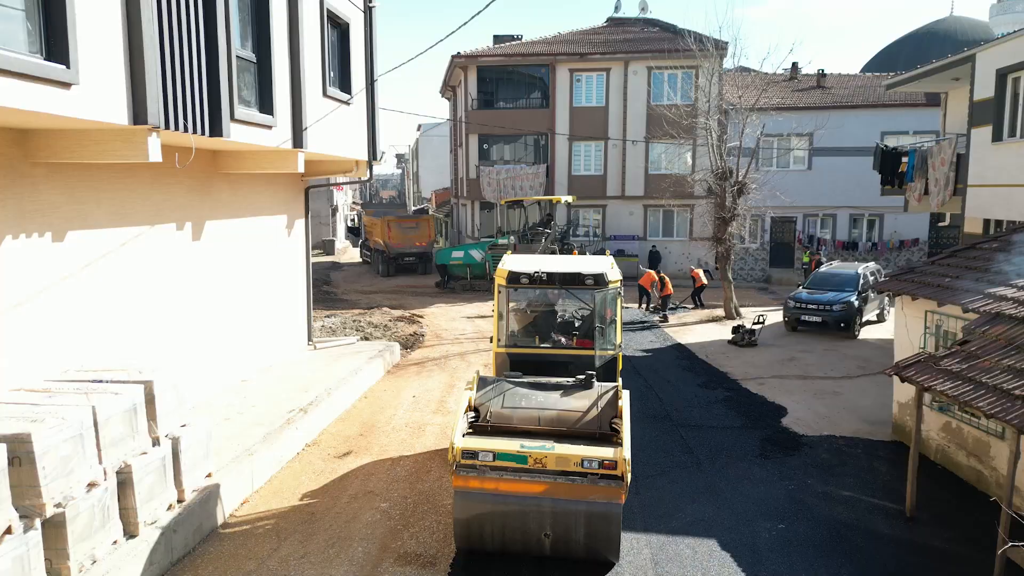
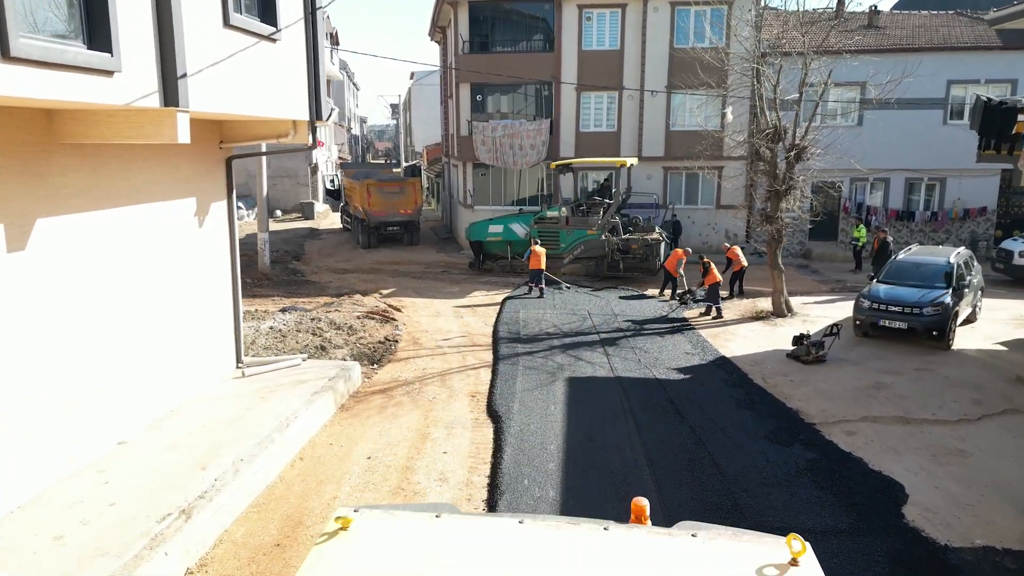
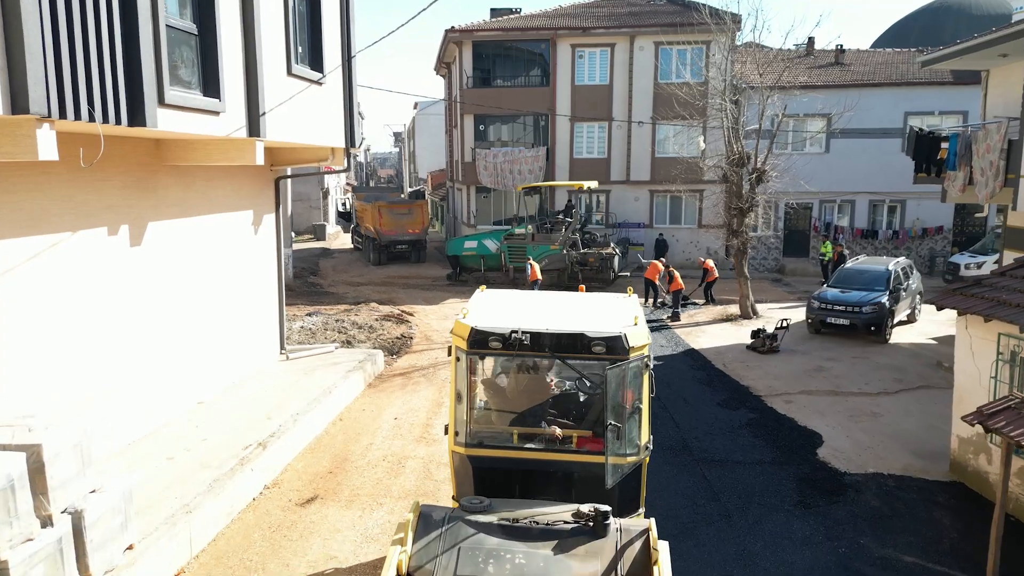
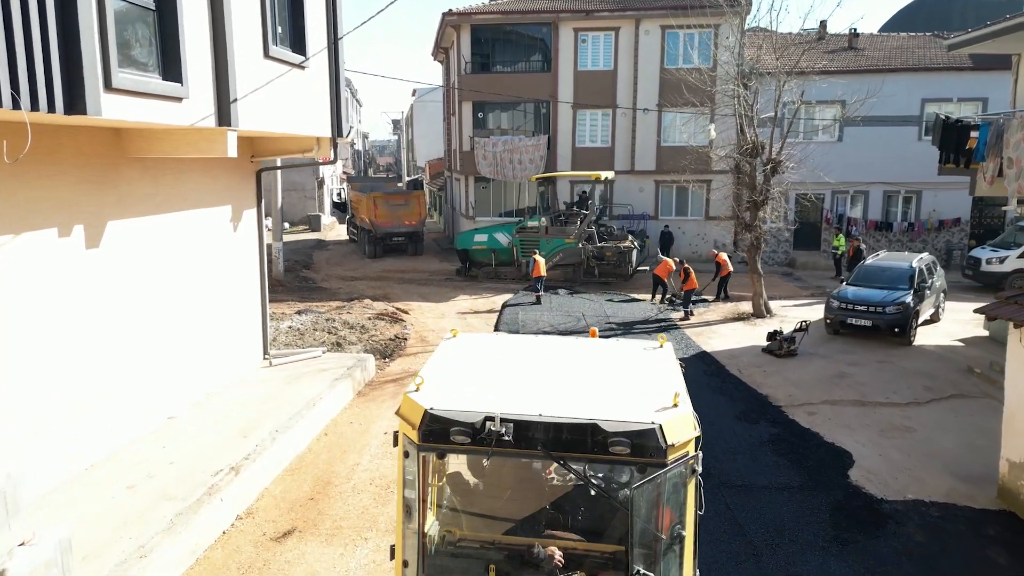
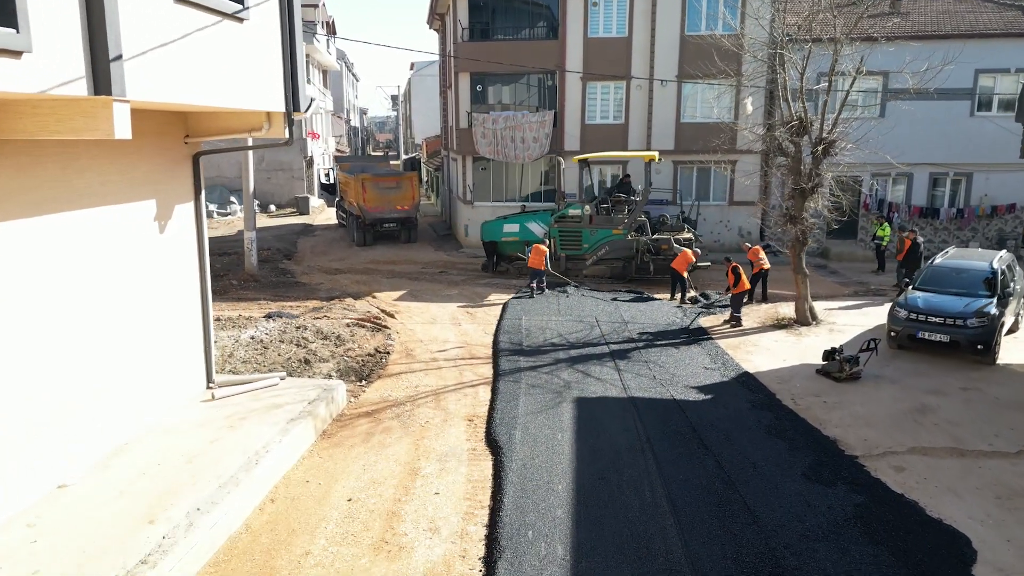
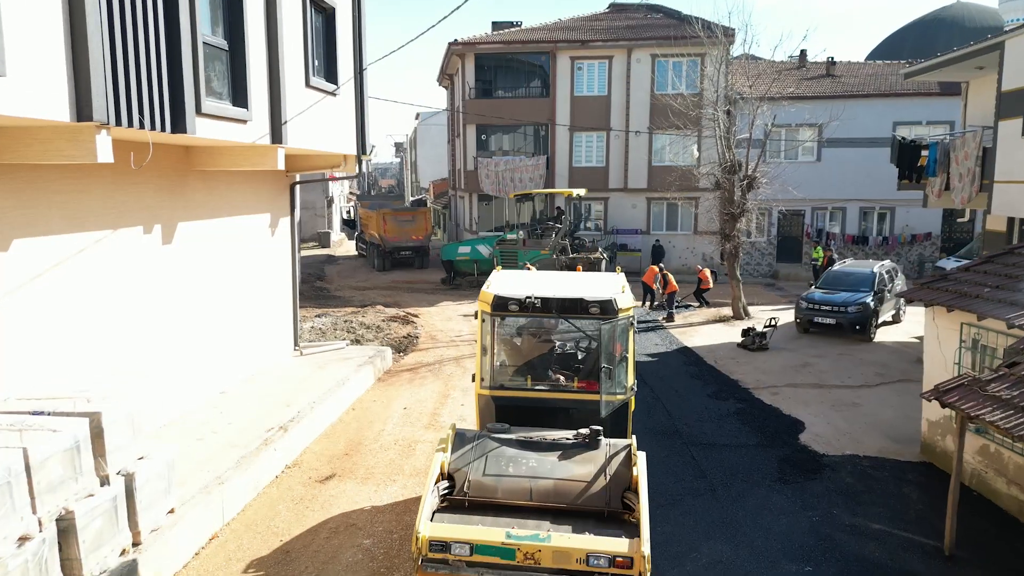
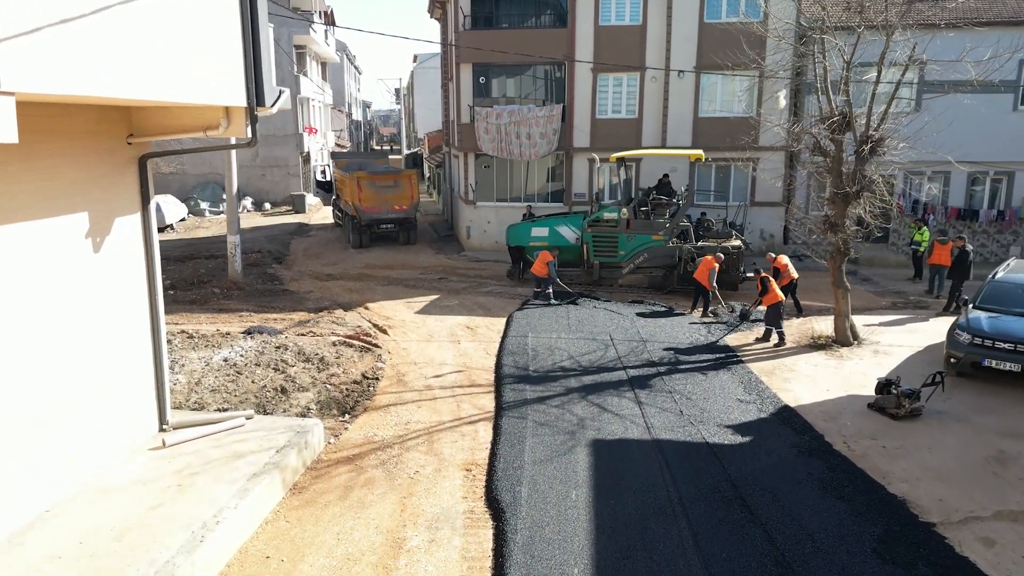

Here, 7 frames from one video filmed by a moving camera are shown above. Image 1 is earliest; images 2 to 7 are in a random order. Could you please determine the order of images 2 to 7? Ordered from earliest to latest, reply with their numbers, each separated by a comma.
6, 3, 4, 2, 5, 7
